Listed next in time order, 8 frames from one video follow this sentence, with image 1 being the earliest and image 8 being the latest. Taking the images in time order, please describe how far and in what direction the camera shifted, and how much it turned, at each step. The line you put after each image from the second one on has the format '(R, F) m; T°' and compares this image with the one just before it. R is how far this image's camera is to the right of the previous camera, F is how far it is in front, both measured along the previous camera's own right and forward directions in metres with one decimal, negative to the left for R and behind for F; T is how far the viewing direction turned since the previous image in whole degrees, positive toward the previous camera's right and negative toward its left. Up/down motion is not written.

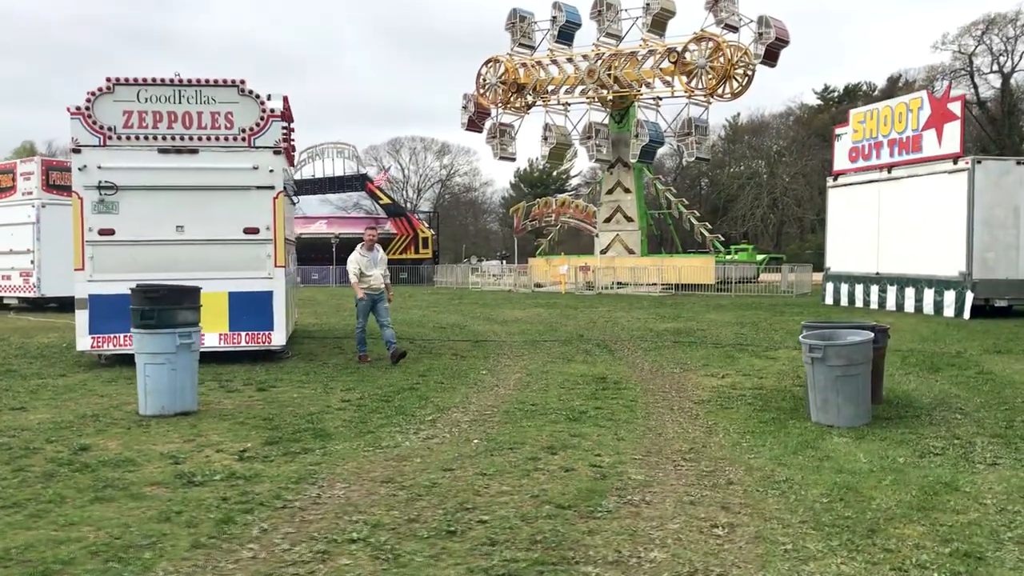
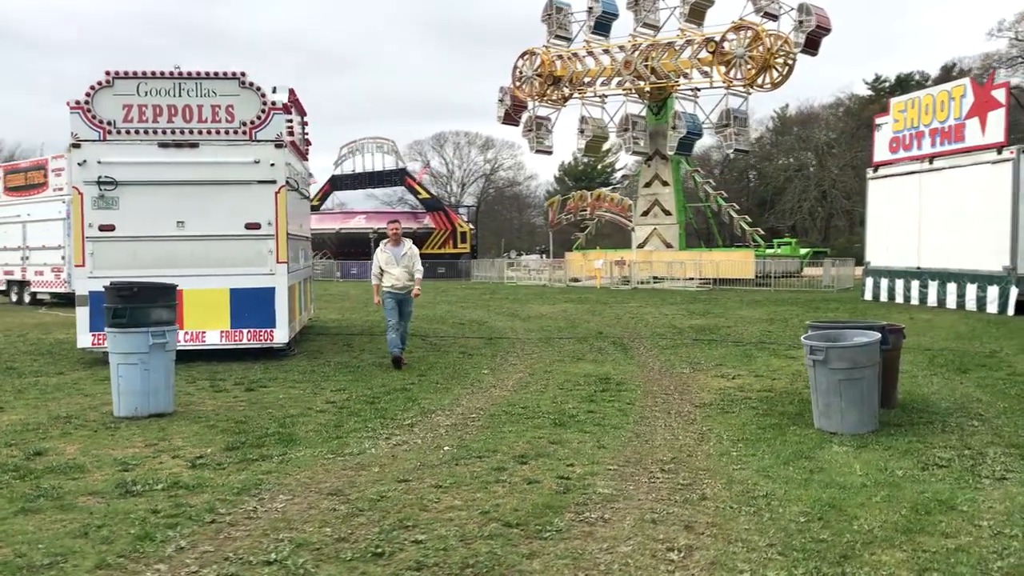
(+0.4, +0.3) m; -3°
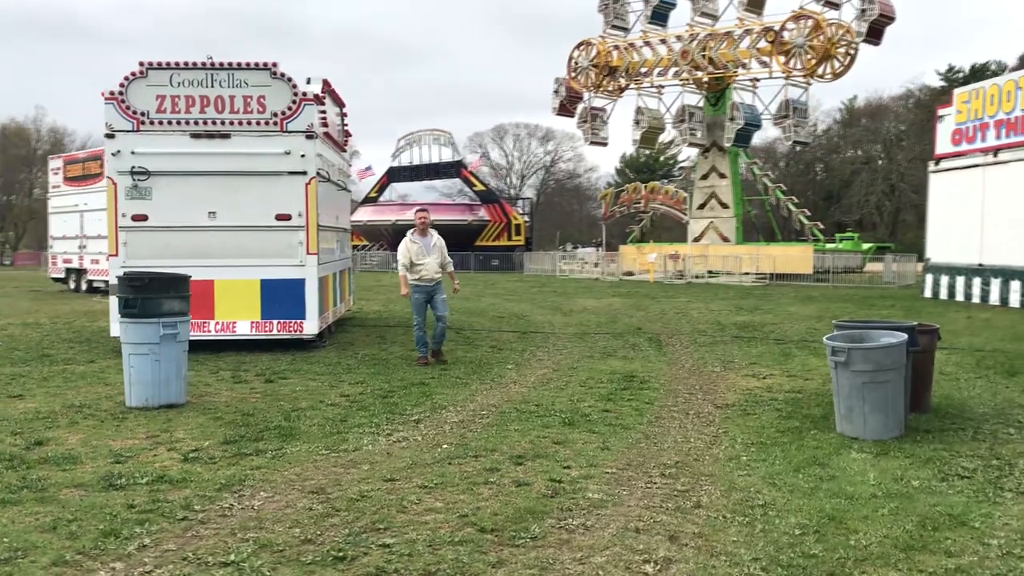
(+0.3, +0.2) m; -4°
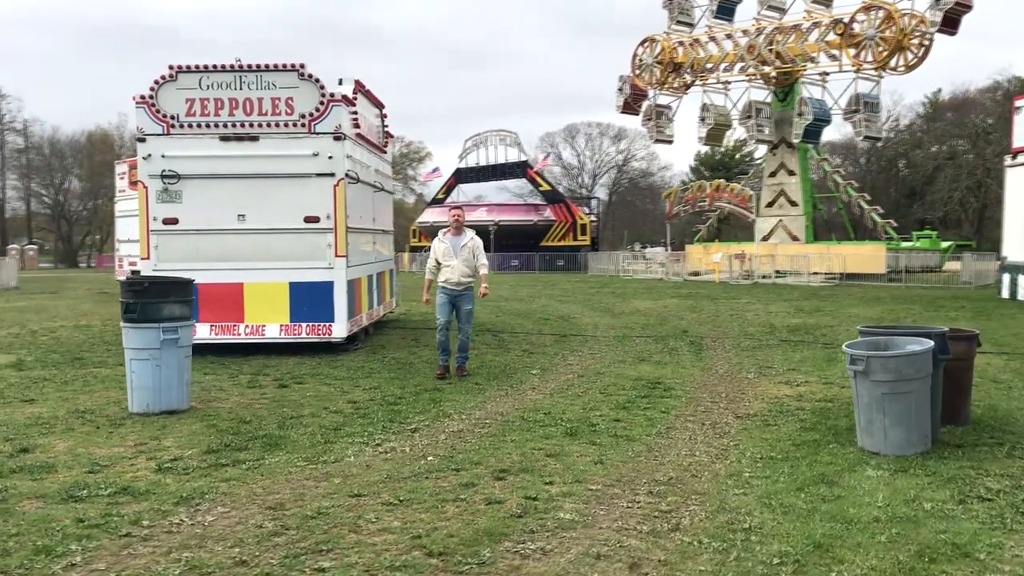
(+0.5, +0.3) m; -4°
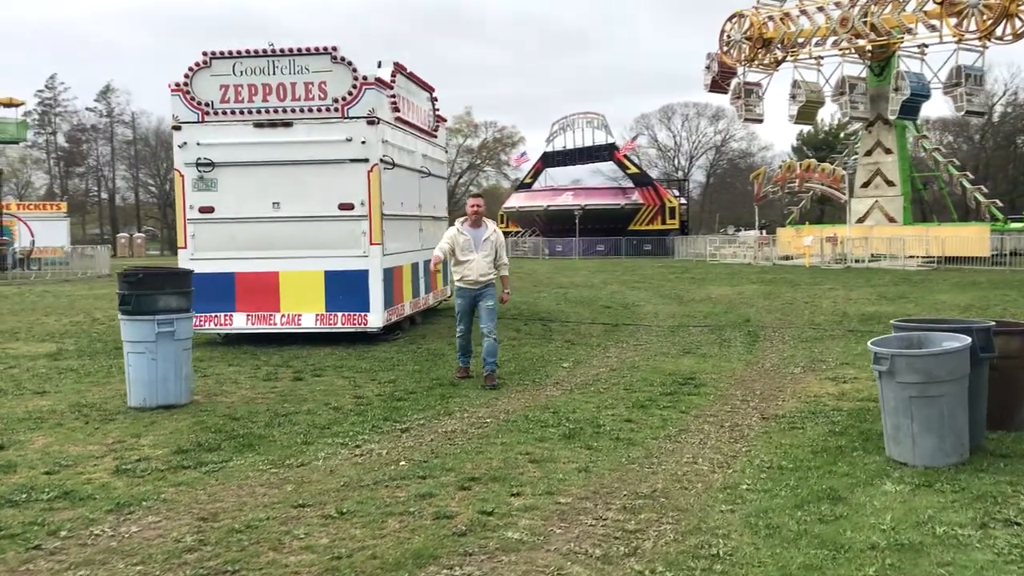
(+0.6, +0.5) m; -6°
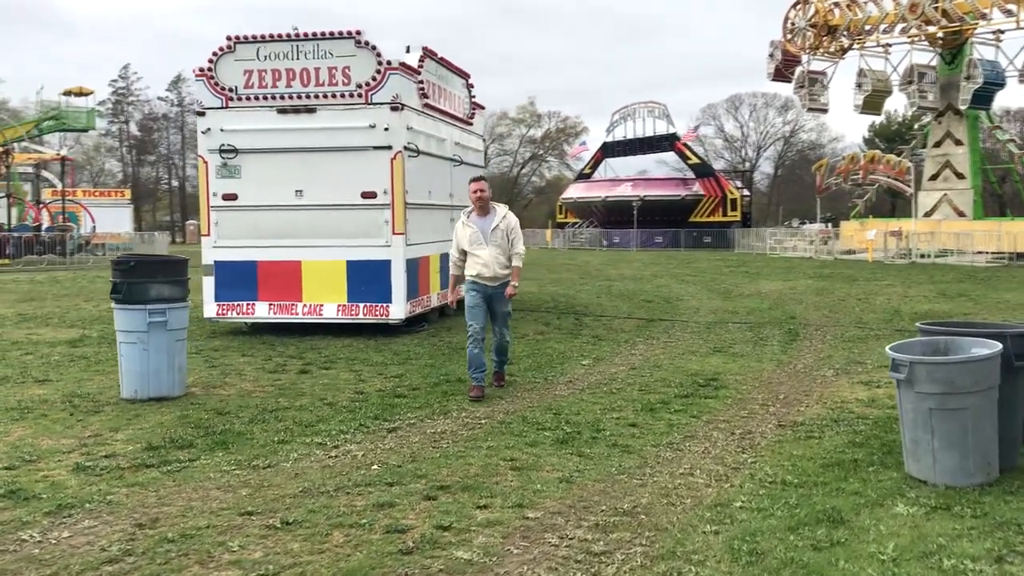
(+0.4, +0.4) m; -4°
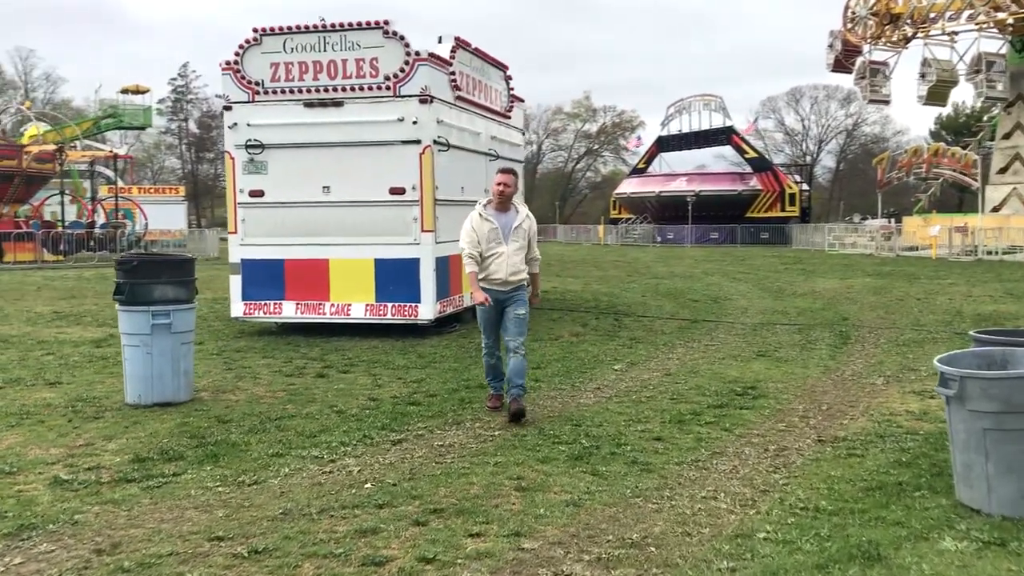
(+0.2, +0.4) m; -3°
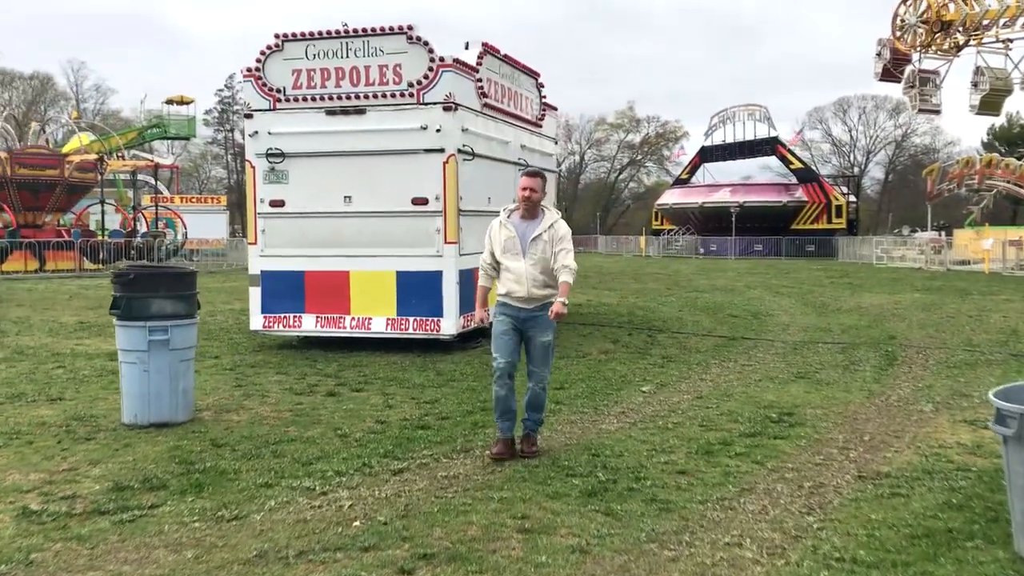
(+0.2, +0.4) m; -3°
